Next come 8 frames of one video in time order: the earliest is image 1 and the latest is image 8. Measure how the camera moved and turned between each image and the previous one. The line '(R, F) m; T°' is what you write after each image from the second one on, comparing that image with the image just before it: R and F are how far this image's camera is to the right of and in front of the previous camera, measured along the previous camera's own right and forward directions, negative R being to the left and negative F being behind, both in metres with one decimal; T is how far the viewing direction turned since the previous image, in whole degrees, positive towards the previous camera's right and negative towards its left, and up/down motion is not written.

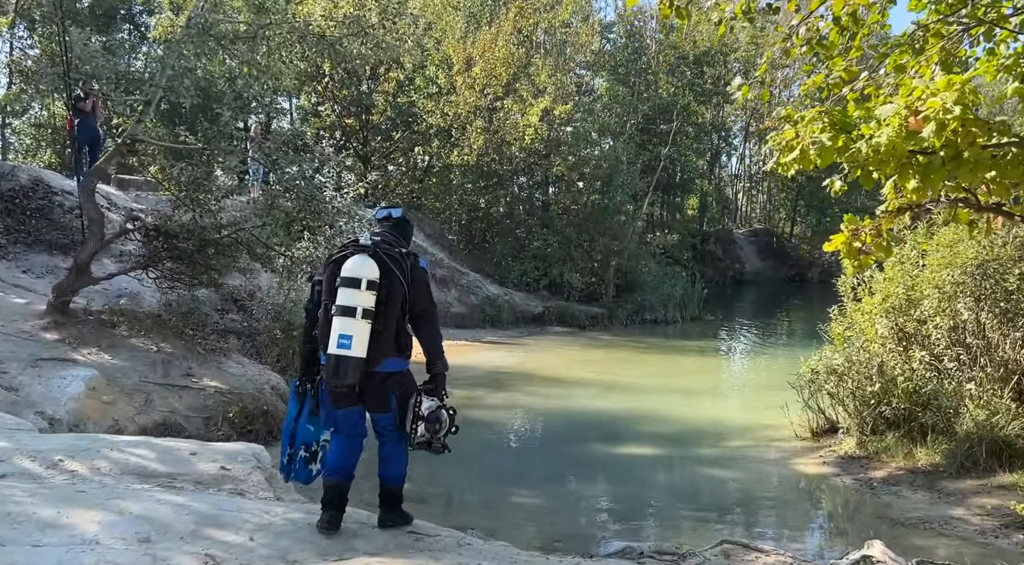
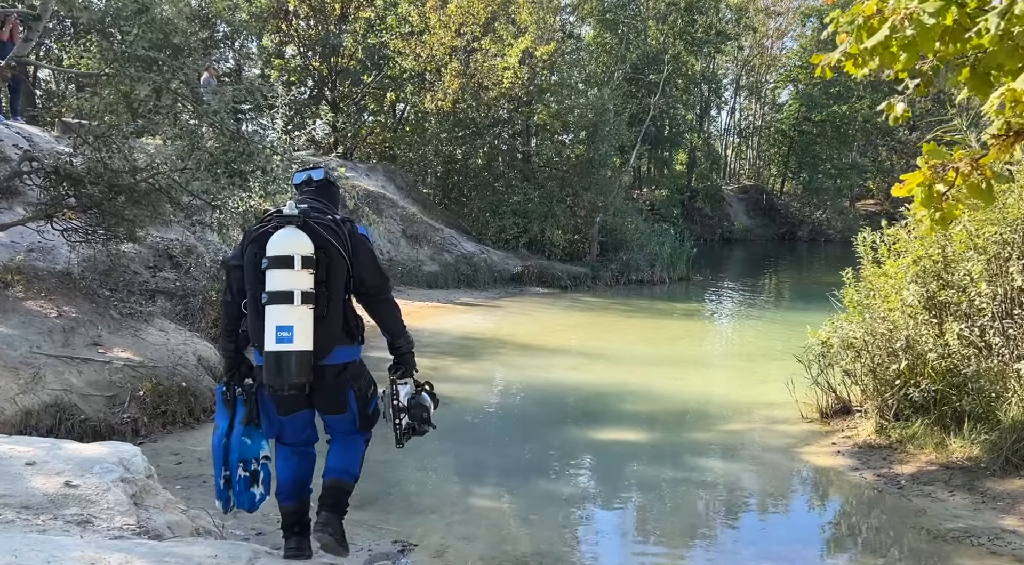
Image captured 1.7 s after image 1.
(+0.2, +1.4) m; +1°
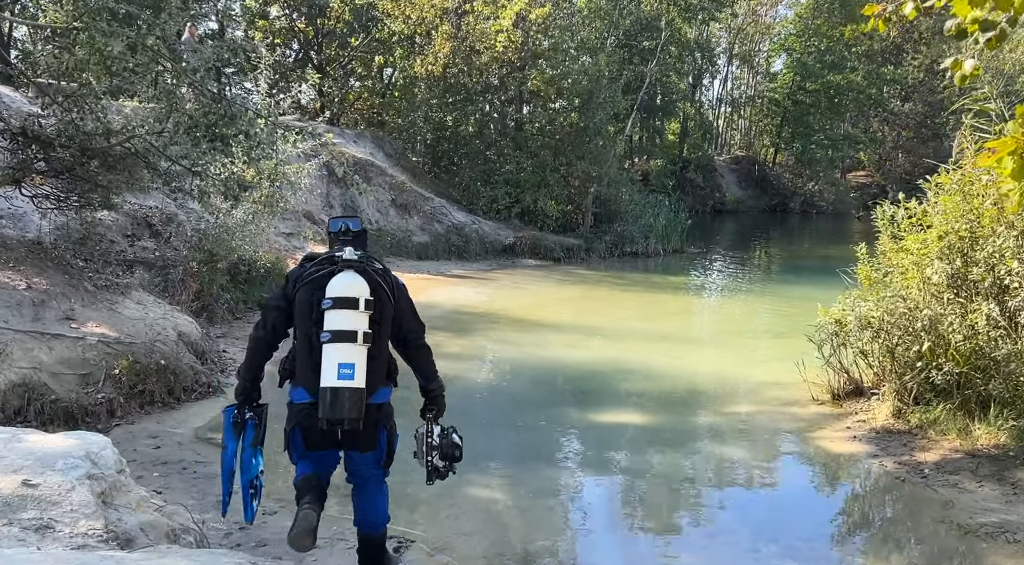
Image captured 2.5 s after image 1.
(-0.1, +0.4) m; +1°
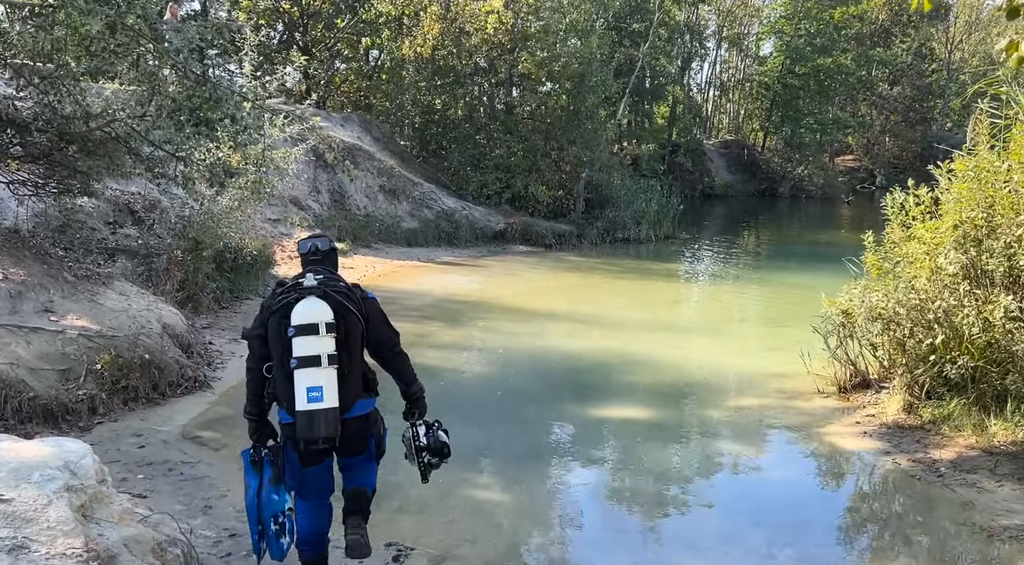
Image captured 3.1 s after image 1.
(-0.1, +0.3) m; +1°
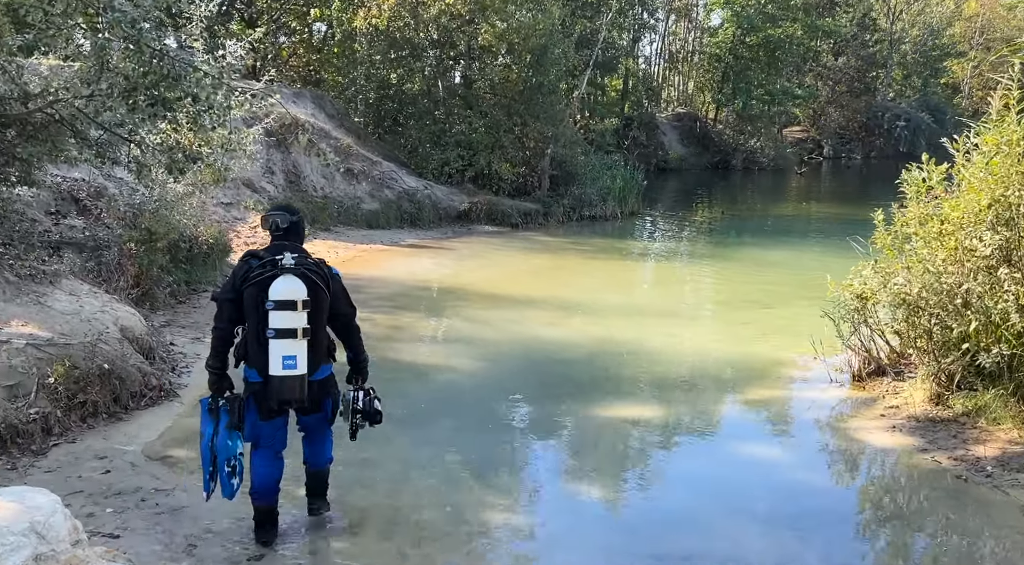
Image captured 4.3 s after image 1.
(-0.4, +0.6) m; +4°
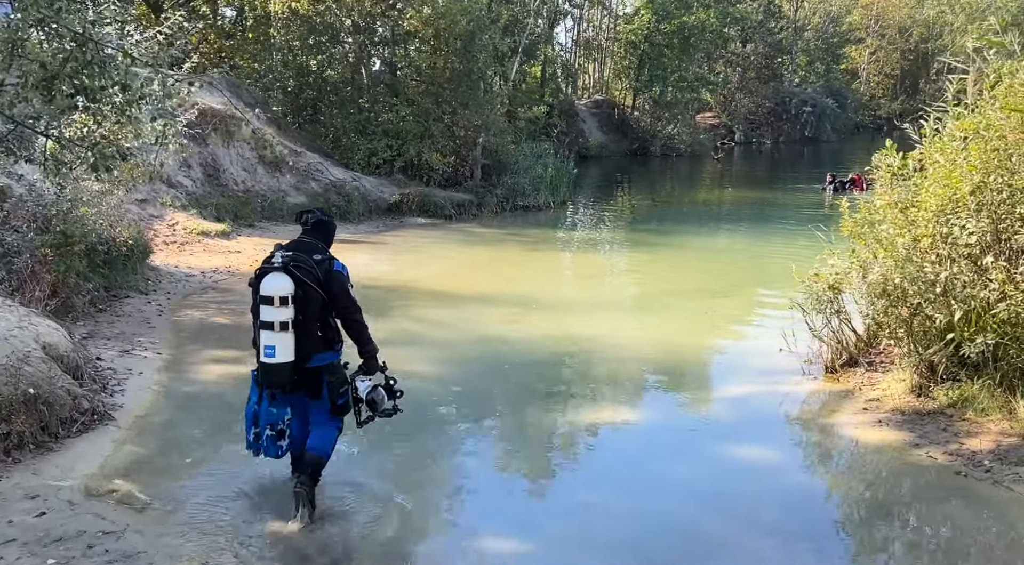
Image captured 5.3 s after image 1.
(-0.4, +0.4) m; +6°
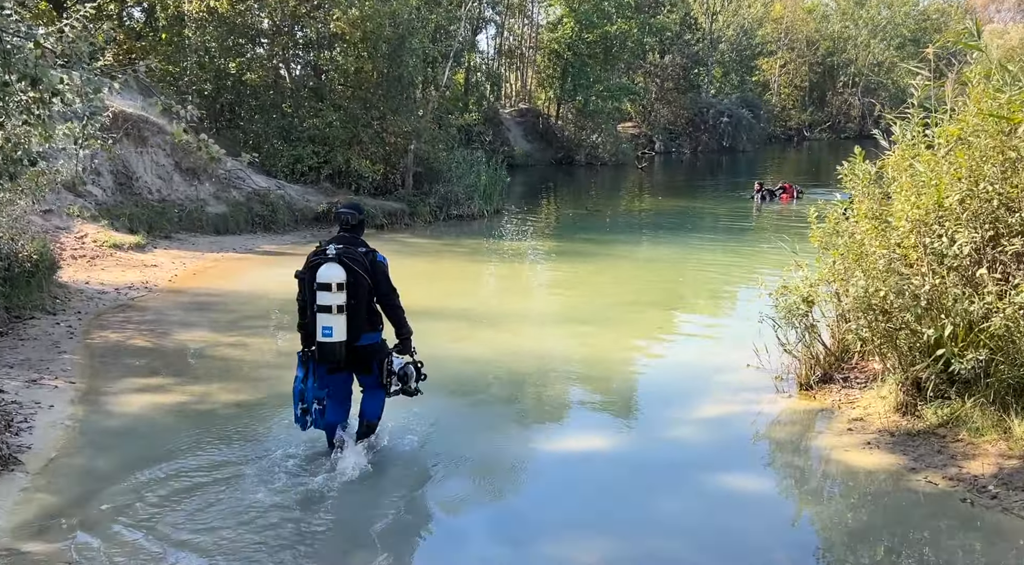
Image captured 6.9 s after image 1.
(-0.3, +0.6) m; +5°
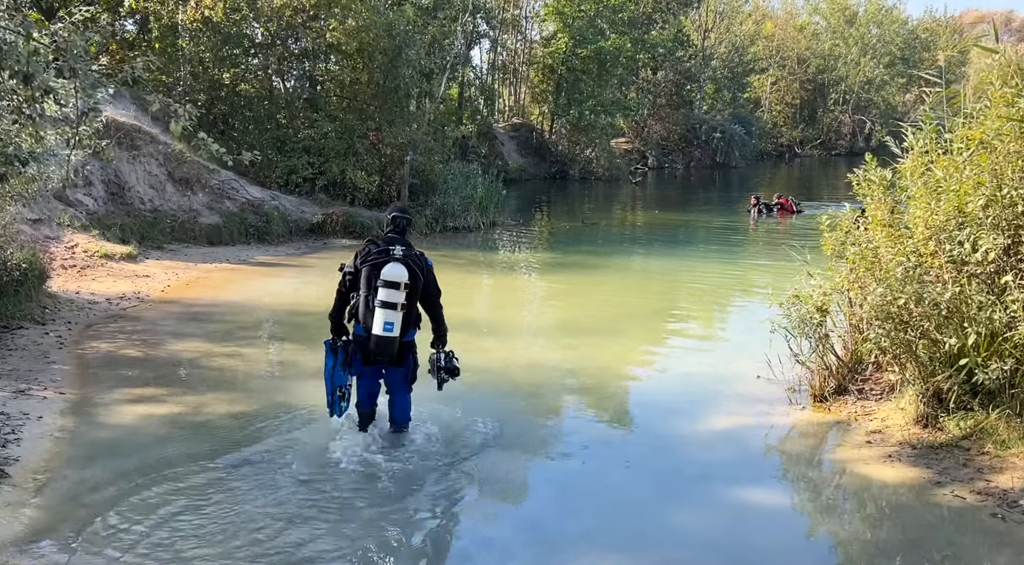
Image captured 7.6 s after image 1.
(-0.1, +0.2) m; +1°
